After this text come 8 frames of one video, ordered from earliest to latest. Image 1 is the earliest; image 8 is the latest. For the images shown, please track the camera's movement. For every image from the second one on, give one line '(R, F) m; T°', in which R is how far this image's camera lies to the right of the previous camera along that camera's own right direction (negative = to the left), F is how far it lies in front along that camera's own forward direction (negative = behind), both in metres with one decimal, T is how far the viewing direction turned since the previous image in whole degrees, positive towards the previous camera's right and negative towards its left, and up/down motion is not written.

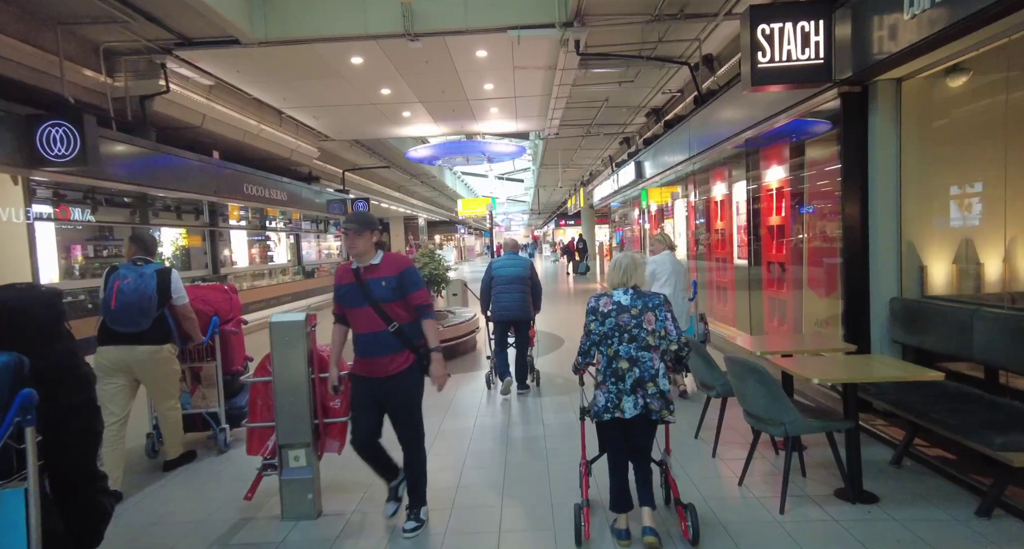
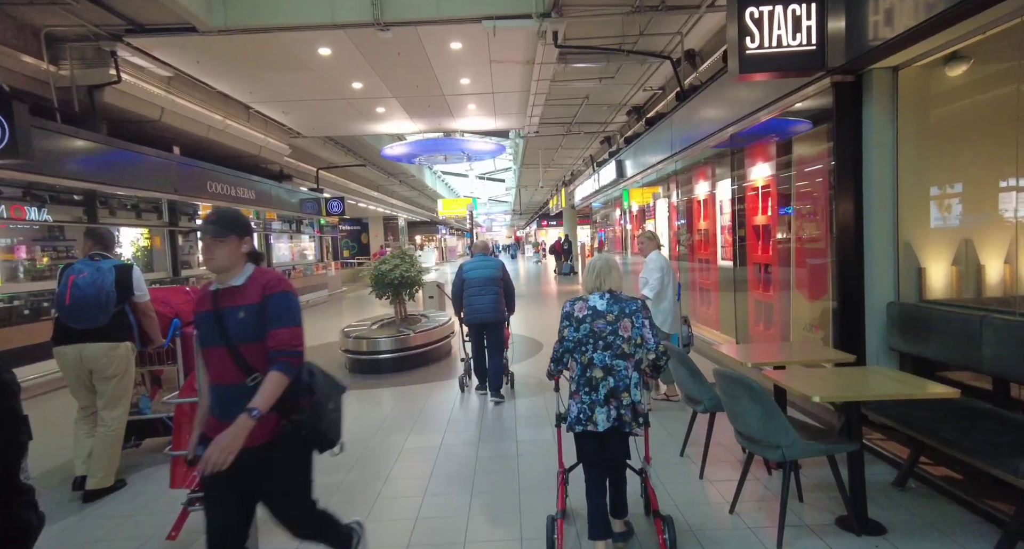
(+0.1, +0.2) m; +2°
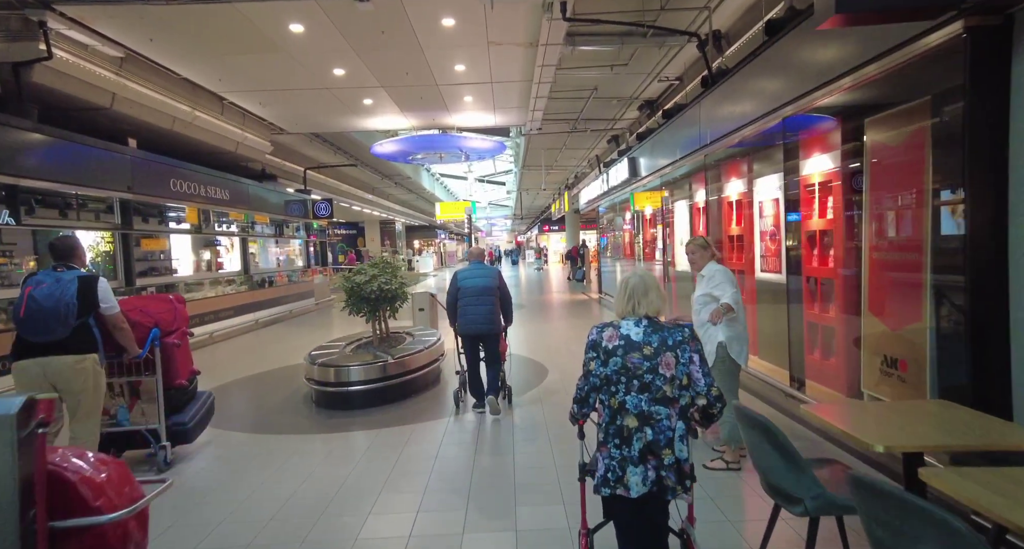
(0.0, +0.8) m; 0°
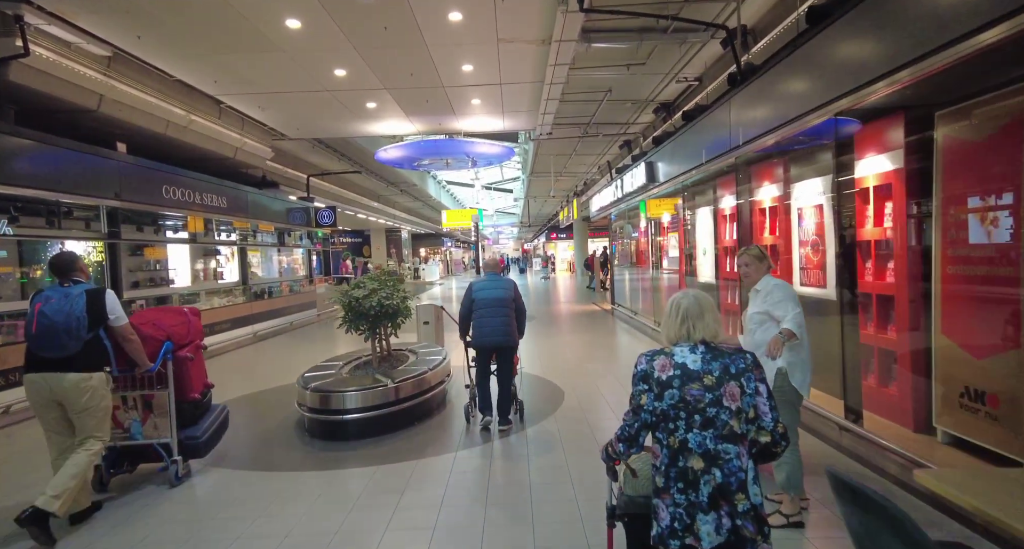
(-0.1, +0.4) m; -1°
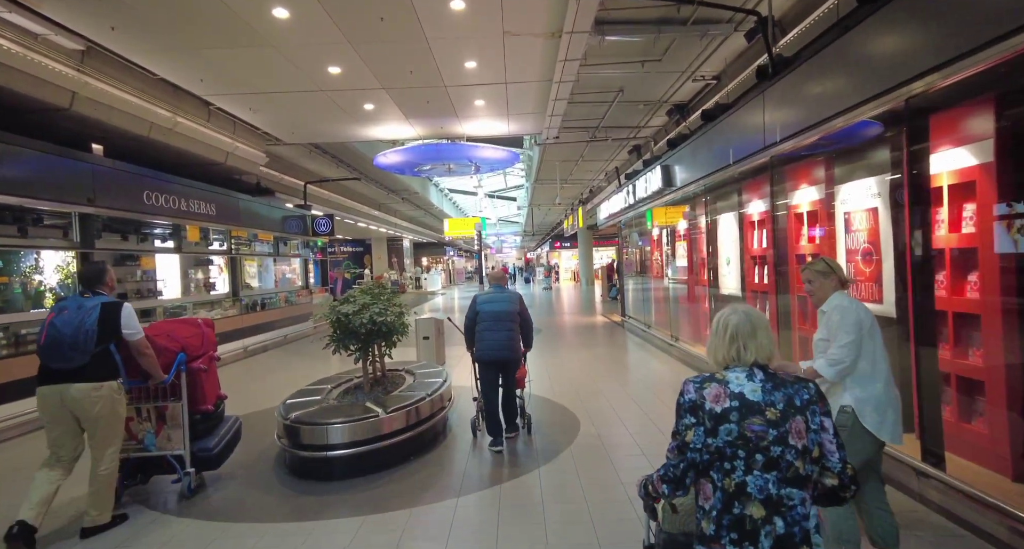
(0.0, +0.4) m; 0°
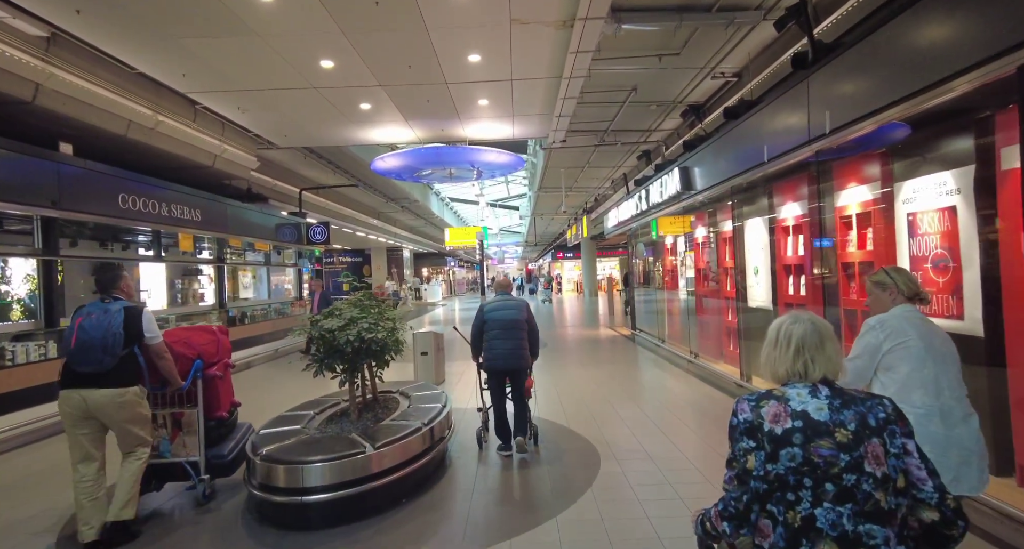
(-0.1, +0.4) m; 0°
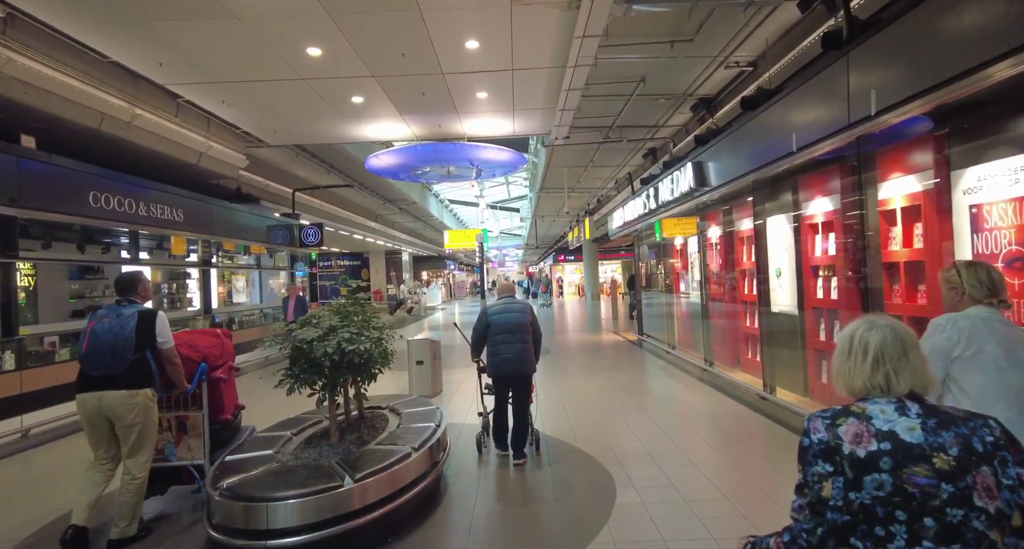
(0.0, +0.4) m; 0°
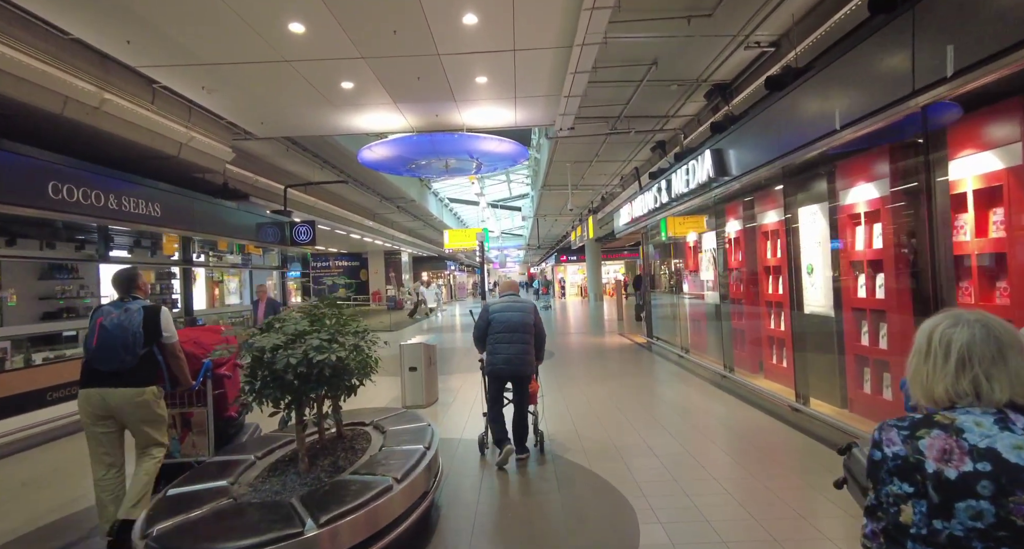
(0.0, +0.4) m; 0°
